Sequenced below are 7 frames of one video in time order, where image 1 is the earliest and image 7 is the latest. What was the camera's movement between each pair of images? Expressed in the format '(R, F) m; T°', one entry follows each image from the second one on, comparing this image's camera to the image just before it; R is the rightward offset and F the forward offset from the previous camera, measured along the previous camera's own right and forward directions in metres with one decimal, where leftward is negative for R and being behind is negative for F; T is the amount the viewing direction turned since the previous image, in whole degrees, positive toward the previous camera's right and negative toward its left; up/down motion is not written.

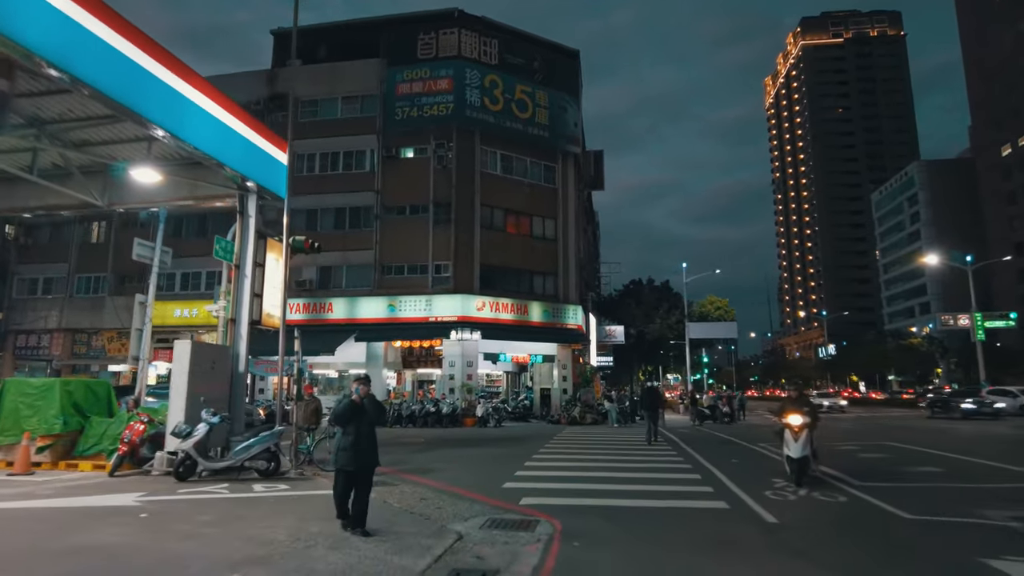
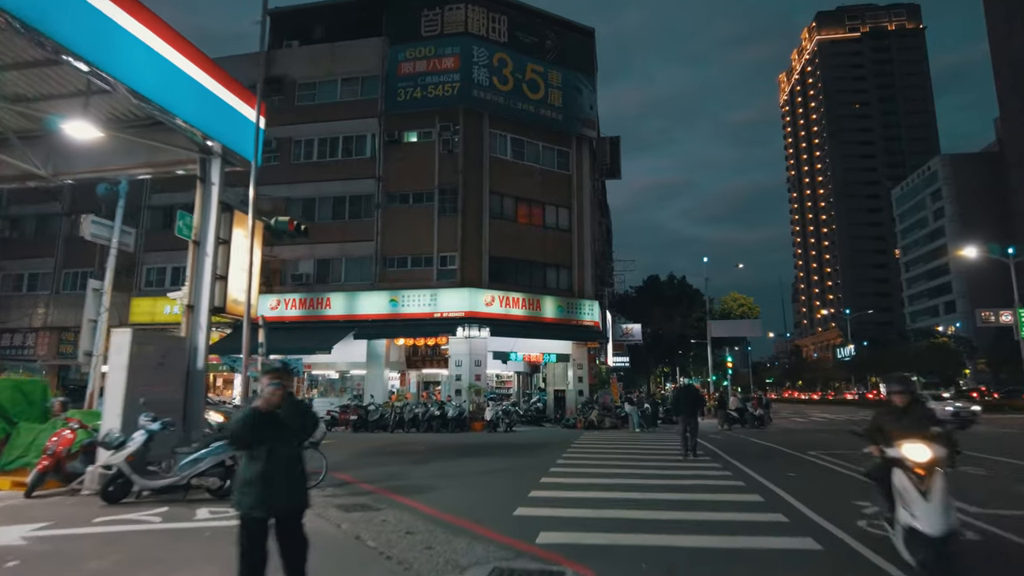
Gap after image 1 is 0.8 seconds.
(0.0, +2.2) m; -1°
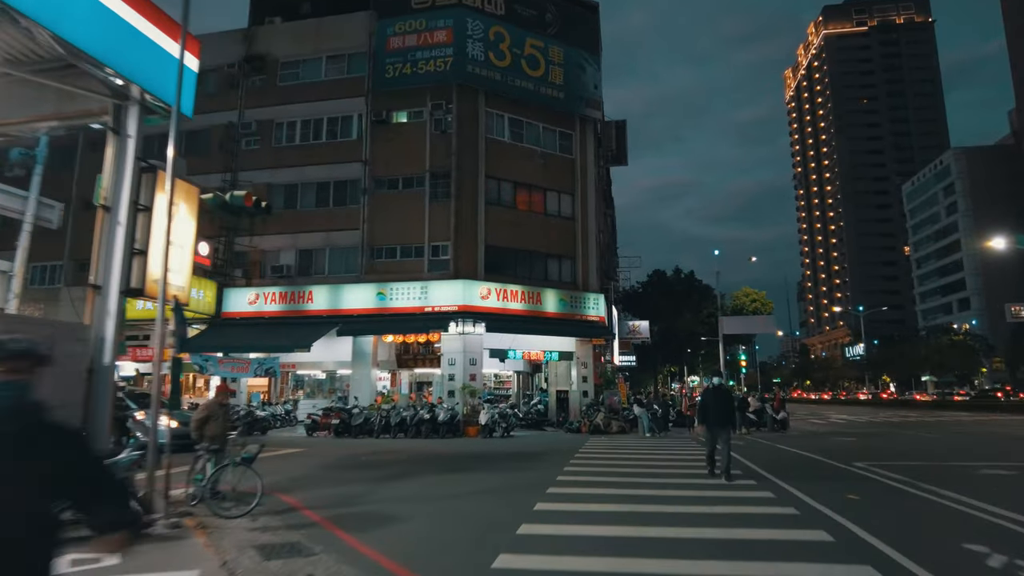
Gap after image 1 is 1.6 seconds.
(+0.2, +2.3) m; 0°
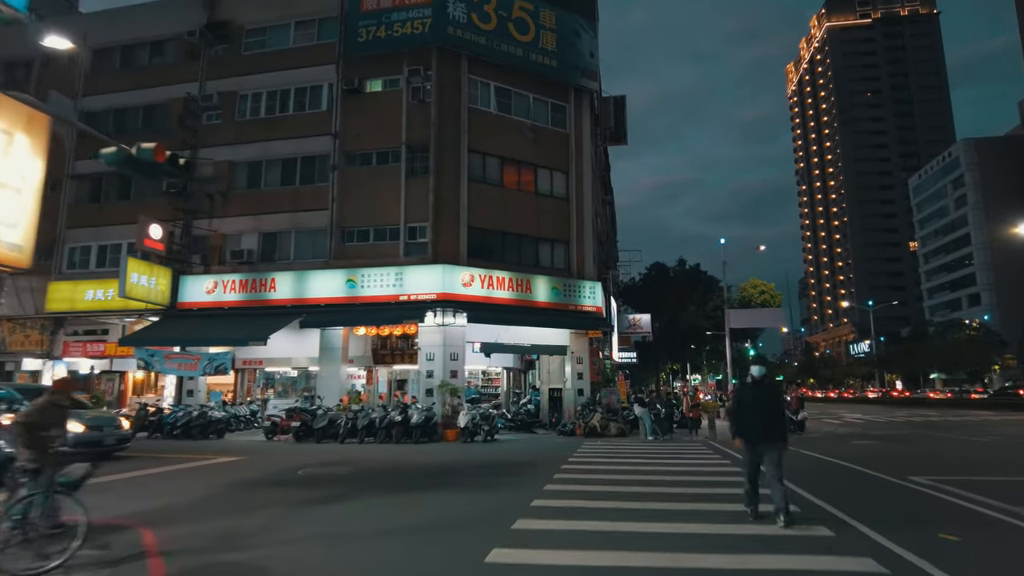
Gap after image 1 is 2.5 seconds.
(+0.5, +2.7) m; 0°
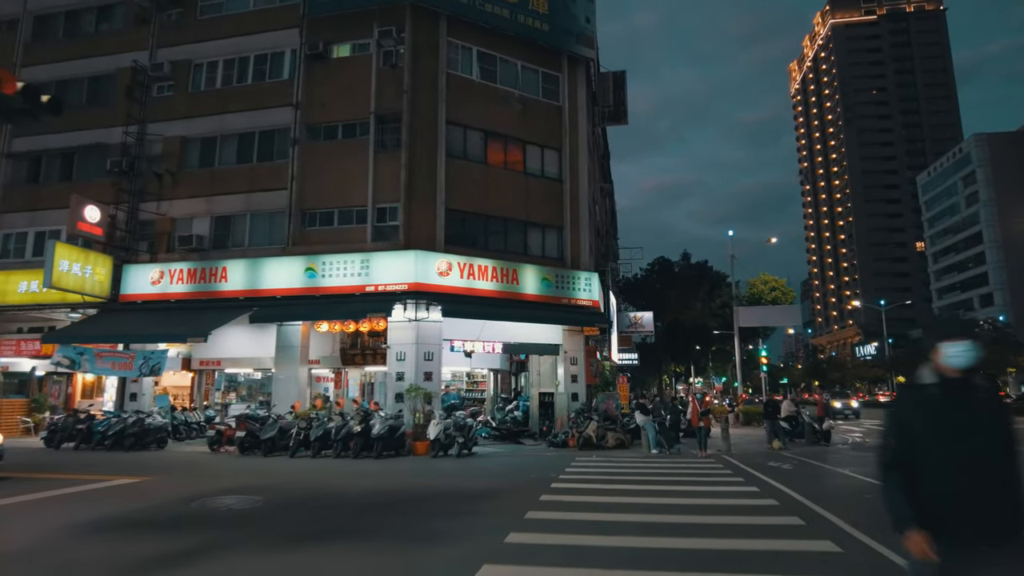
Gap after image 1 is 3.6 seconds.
(+0.6, +2.9) m; 0°
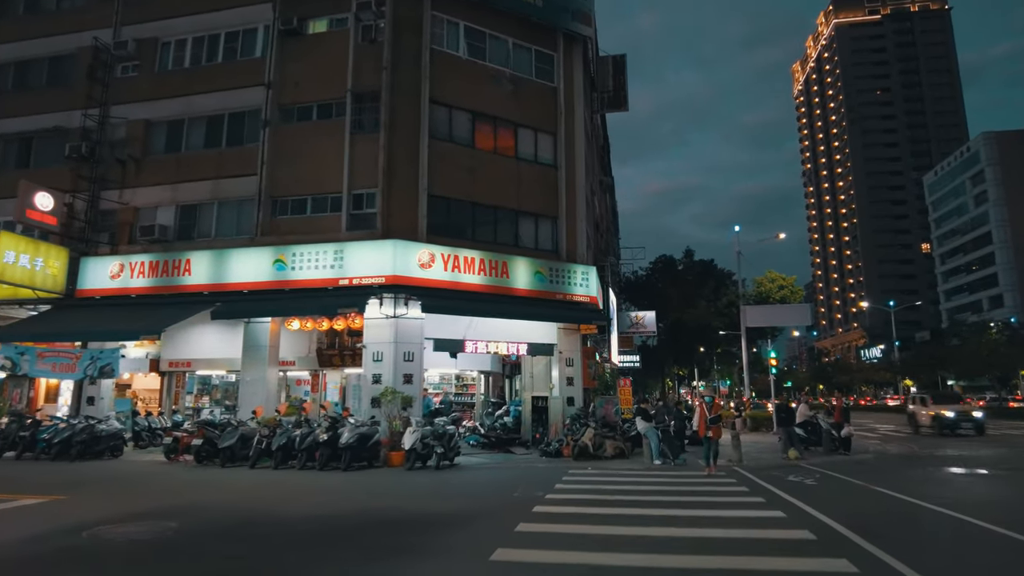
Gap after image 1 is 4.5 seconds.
(+0.4, +1.8) m; 0°
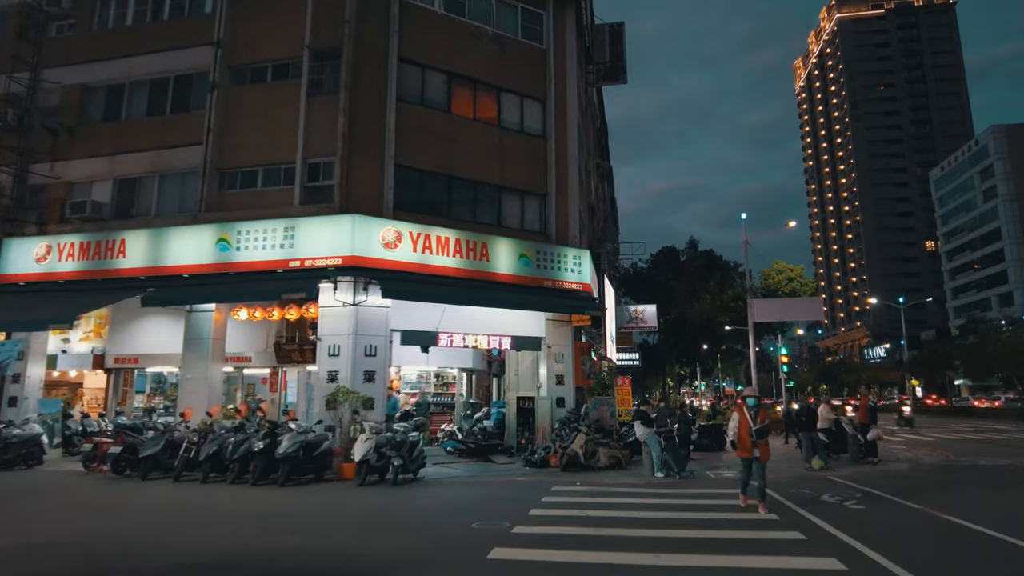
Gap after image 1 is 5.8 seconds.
(+0.5, +2.4) m; 0°
